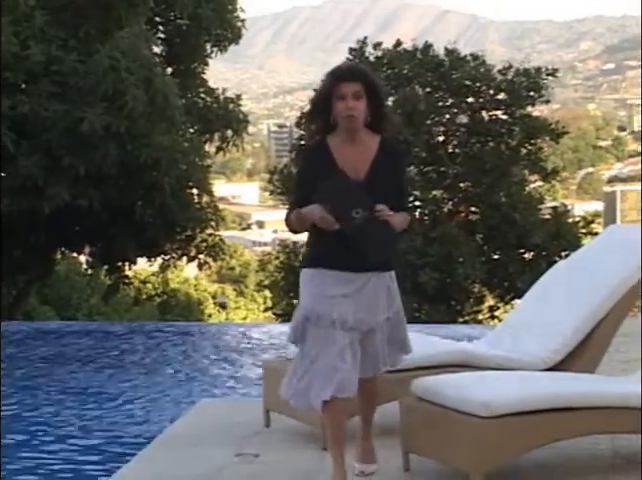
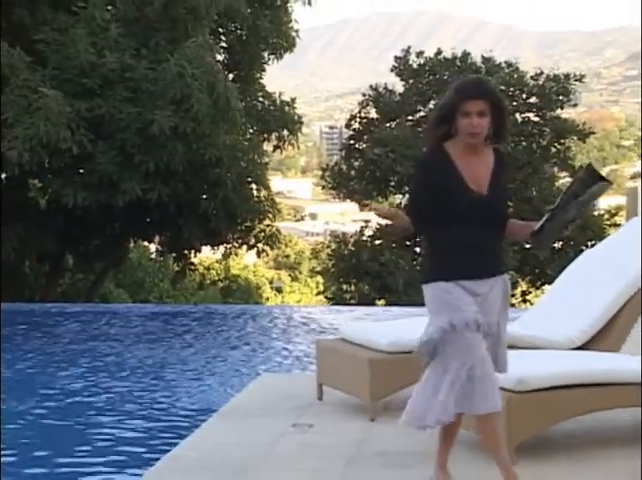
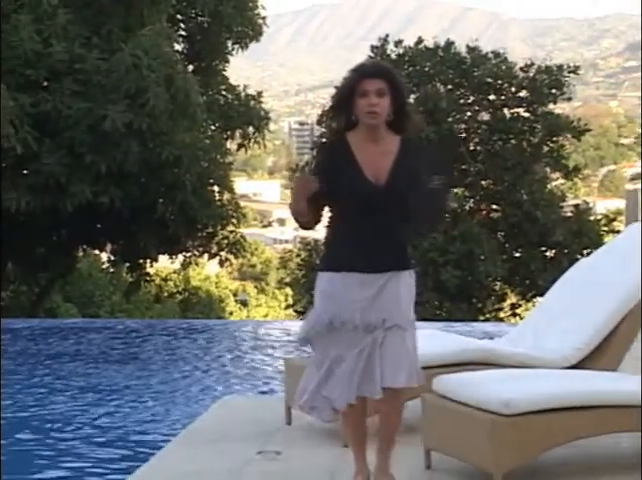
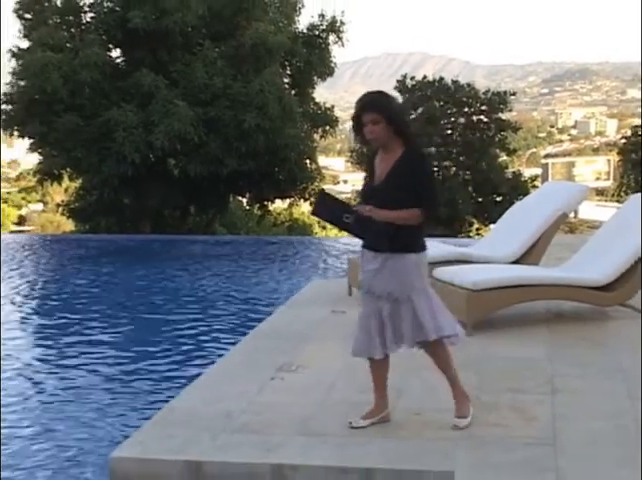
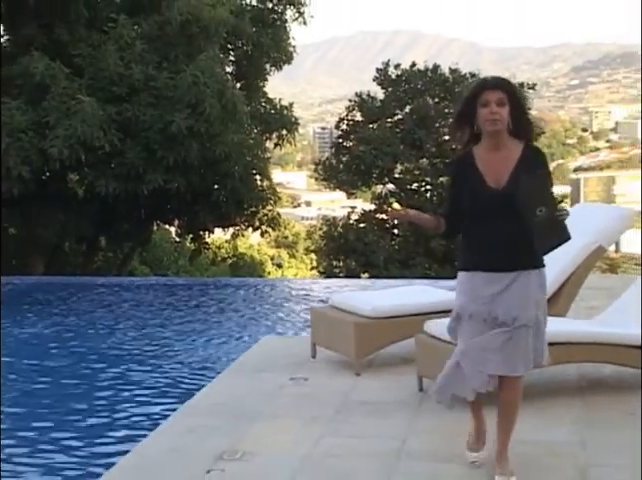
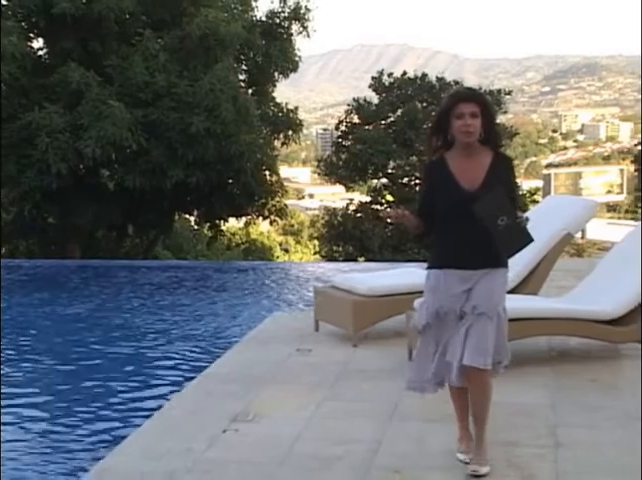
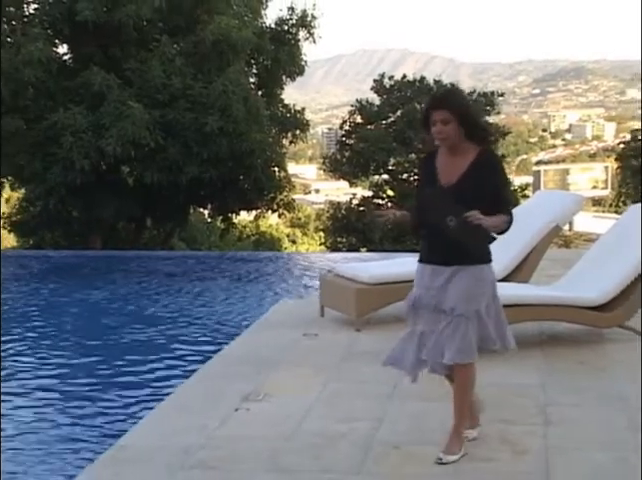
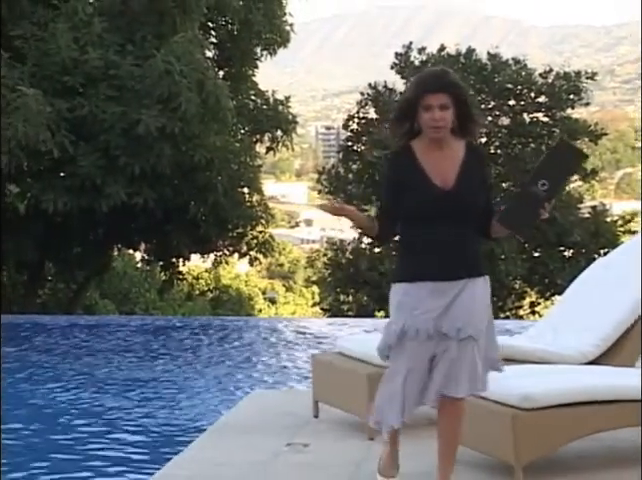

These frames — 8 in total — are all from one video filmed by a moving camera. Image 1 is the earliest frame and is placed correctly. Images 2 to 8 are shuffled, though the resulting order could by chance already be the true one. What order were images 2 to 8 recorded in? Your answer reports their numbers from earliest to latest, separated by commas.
3, 8, 2, 5, 6, 7, 4
